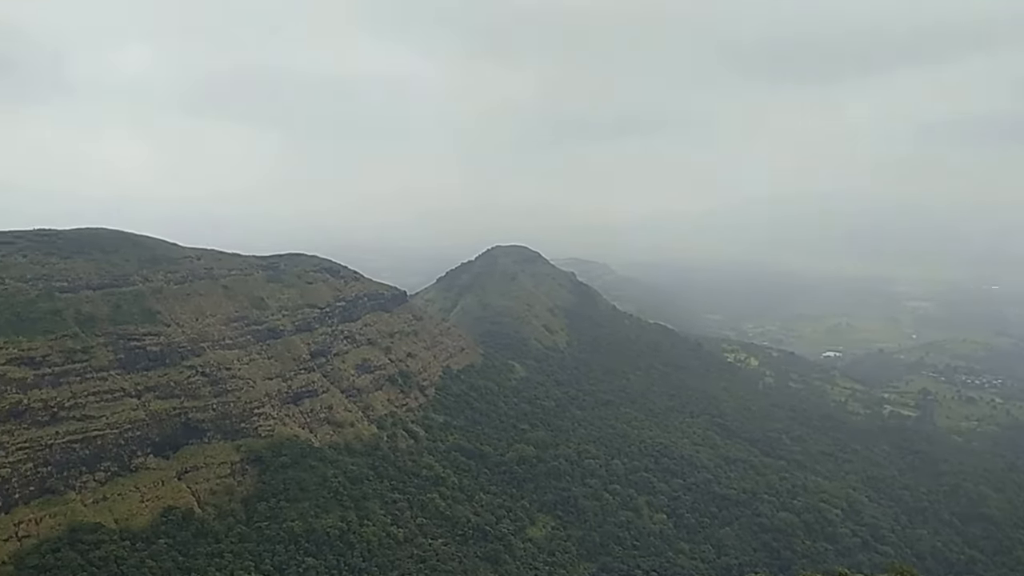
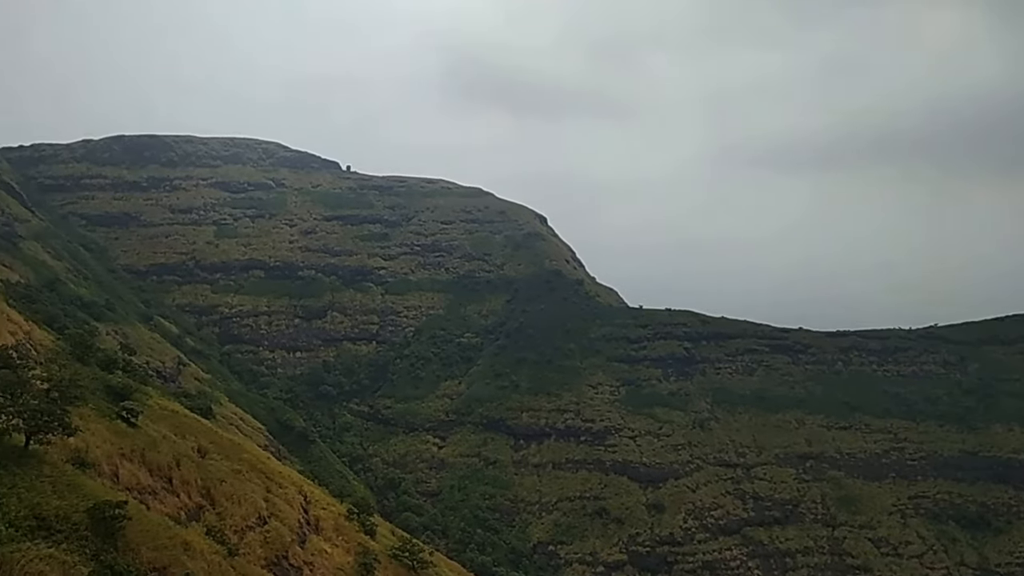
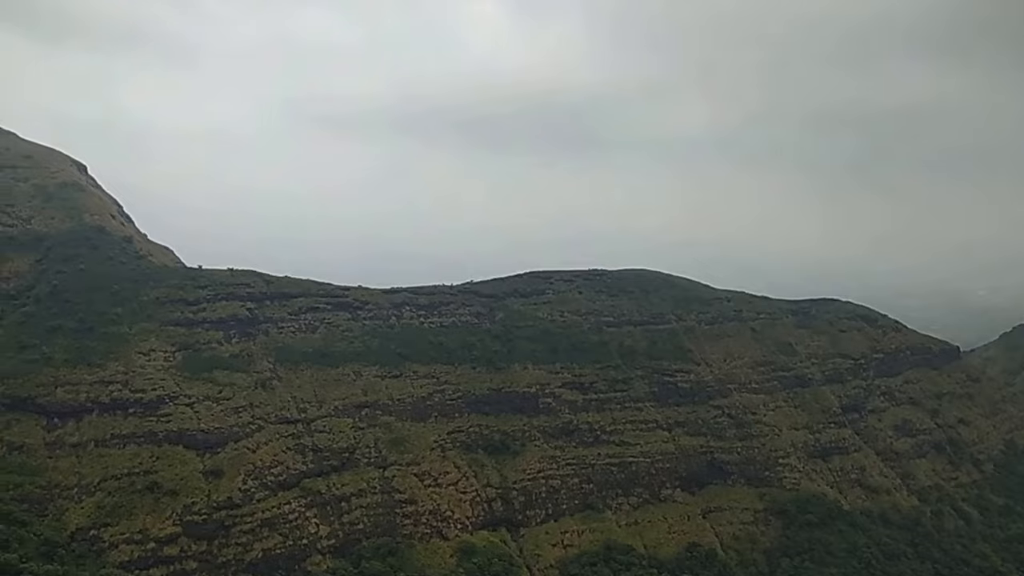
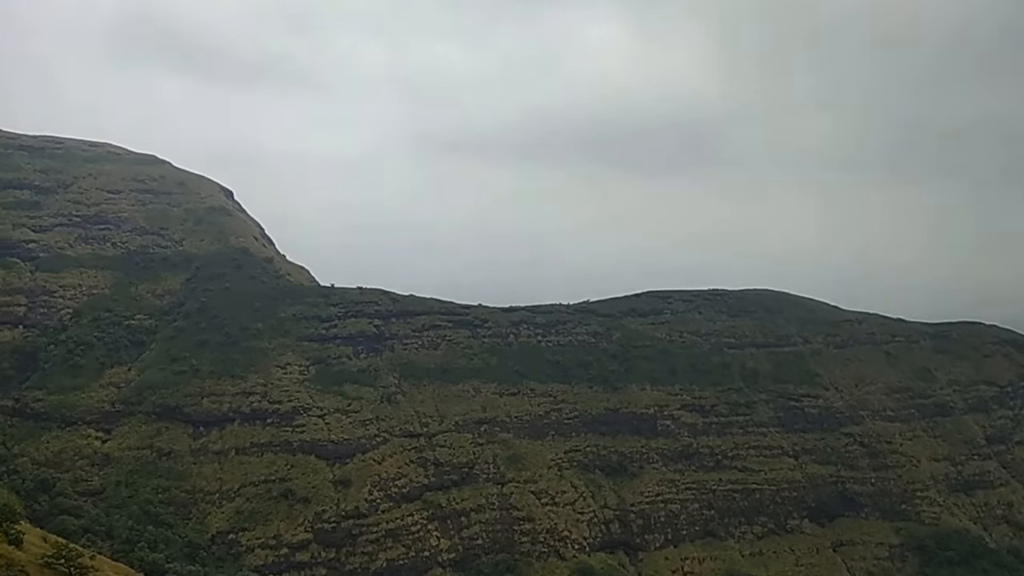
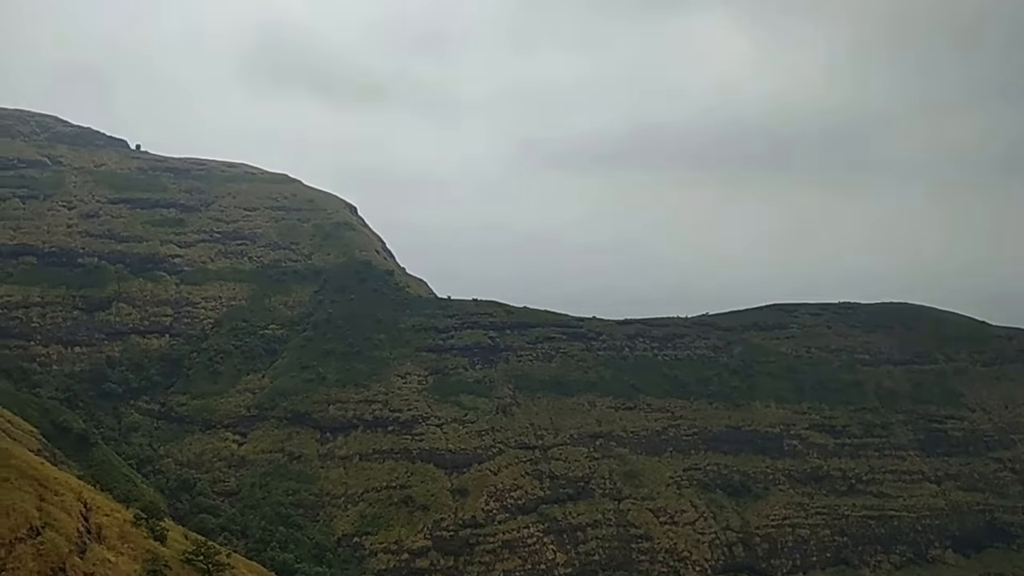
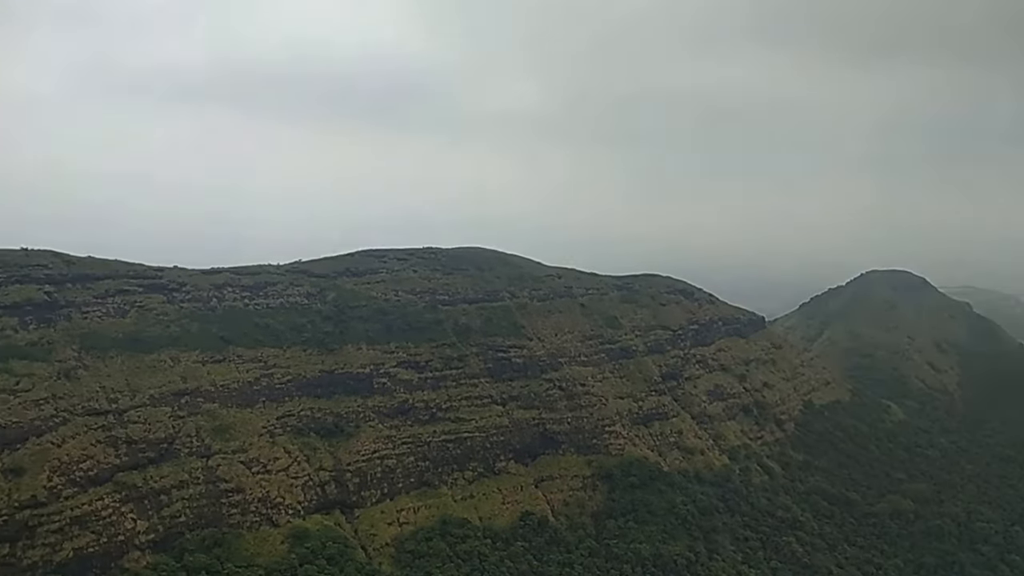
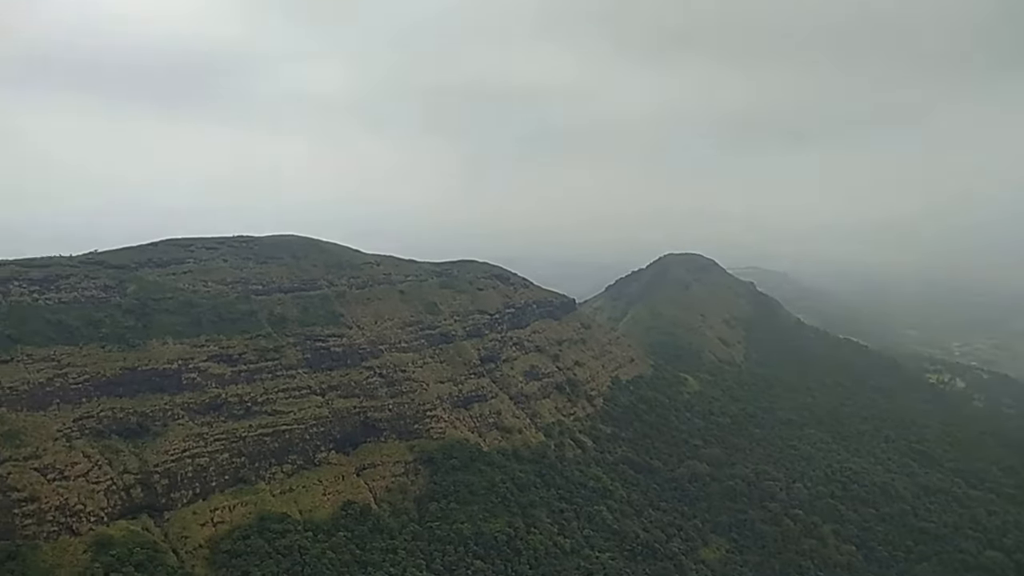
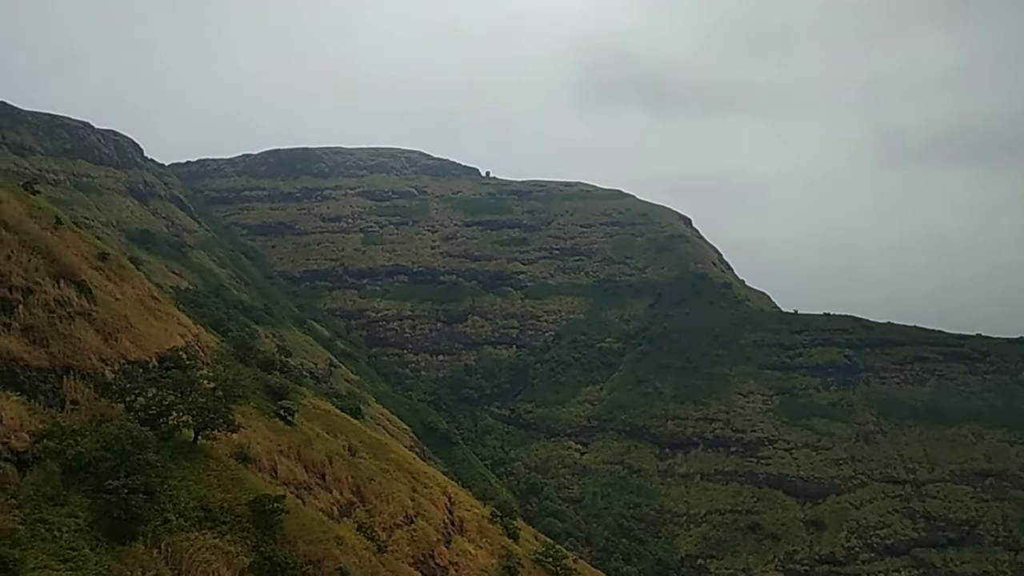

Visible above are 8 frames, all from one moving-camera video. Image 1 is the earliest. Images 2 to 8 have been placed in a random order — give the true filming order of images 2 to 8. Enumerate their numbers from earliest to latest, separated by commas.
7, 6, 3, 4, 5, 2, 8
